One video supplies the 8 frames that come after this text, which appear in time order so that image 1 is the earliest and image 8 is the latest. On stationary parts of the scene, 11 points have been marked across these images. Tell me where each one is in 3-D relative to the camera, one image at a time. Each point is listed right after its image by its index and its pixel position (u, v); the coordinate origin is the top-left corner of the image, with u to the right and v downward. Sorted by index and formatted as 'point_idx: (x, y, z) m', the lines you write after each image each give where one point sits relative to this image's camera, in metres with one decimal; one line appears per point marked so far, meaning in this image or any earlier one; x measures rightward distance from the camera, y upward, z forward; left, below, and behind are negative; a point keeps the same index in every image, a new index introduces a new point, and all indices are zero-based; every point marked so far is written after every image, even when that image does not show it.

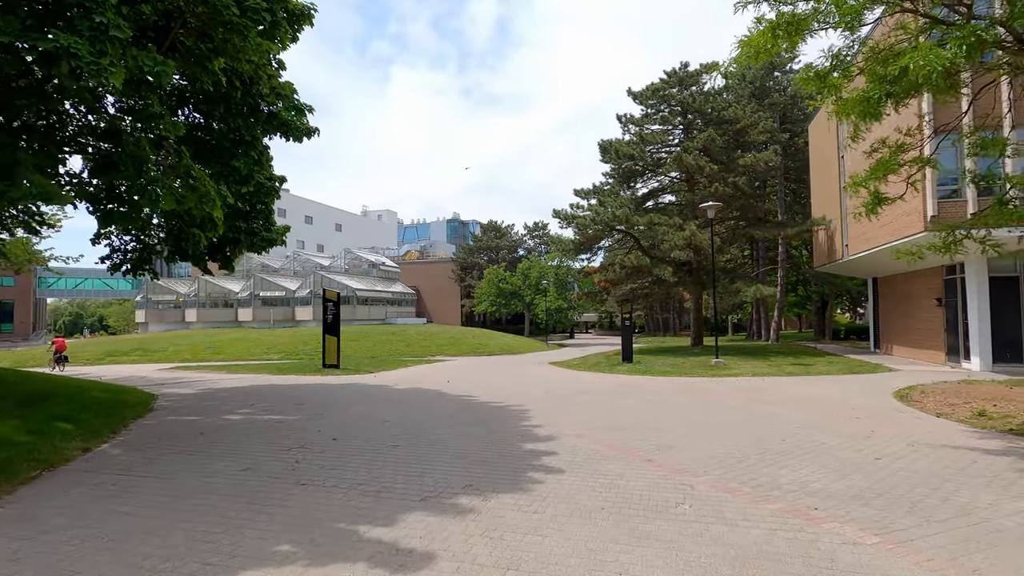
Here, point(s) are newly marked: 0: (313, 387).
0: (-6.3, -3.2, +17.1) m
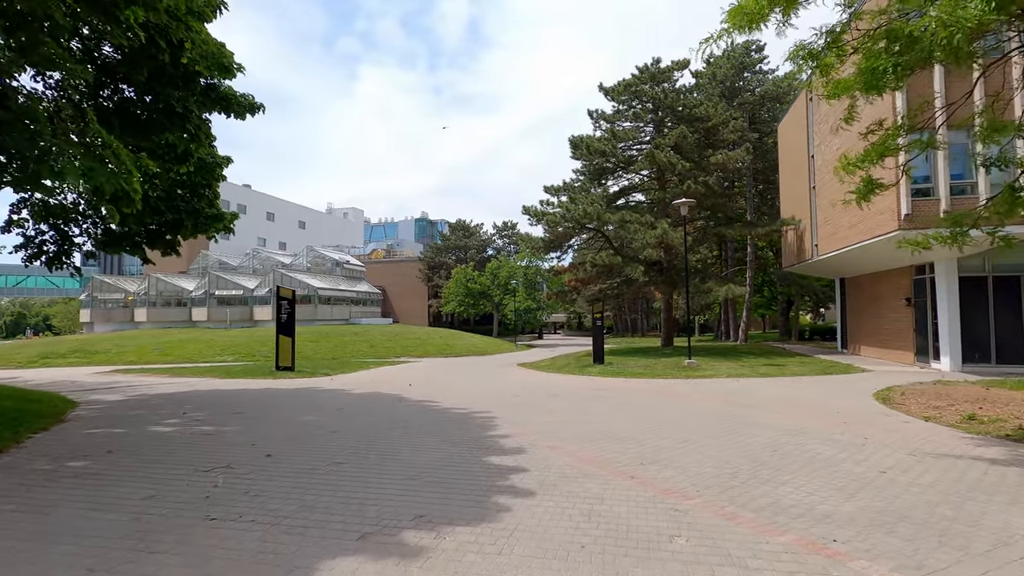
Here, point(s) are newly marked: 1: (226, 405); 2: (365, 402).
0: (-7.3, -3.0, +15.7) m
1: (-6.5, -2.7, +11.9) m
2: (-3.5, -2.7, +12.8) m
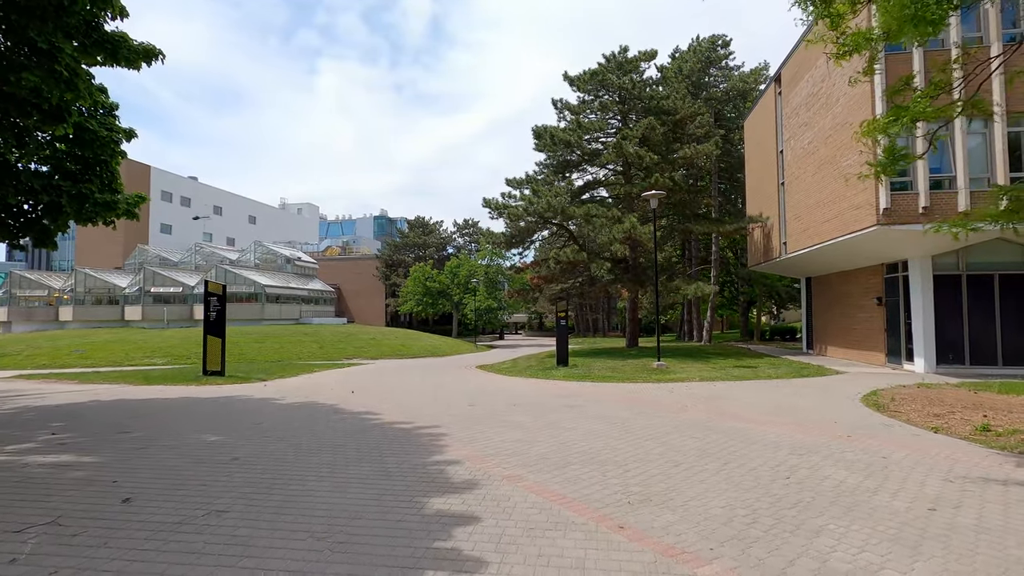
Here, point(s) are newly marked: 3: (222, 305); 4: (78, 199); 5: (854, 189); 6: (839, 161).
0: (-8.4, -2.9, +13.5) m
1: (-7.3, -2.5, +9.8) m
2: (-4.5, -2.6, +10.8) m
3: (-10.5, -0.6, +19.4) m
4: (-9.4, +1.9, +11.5) m
5: (+11.3, +3.3, +17.7) m
6: (+11.4, +4.4, +18.7) m
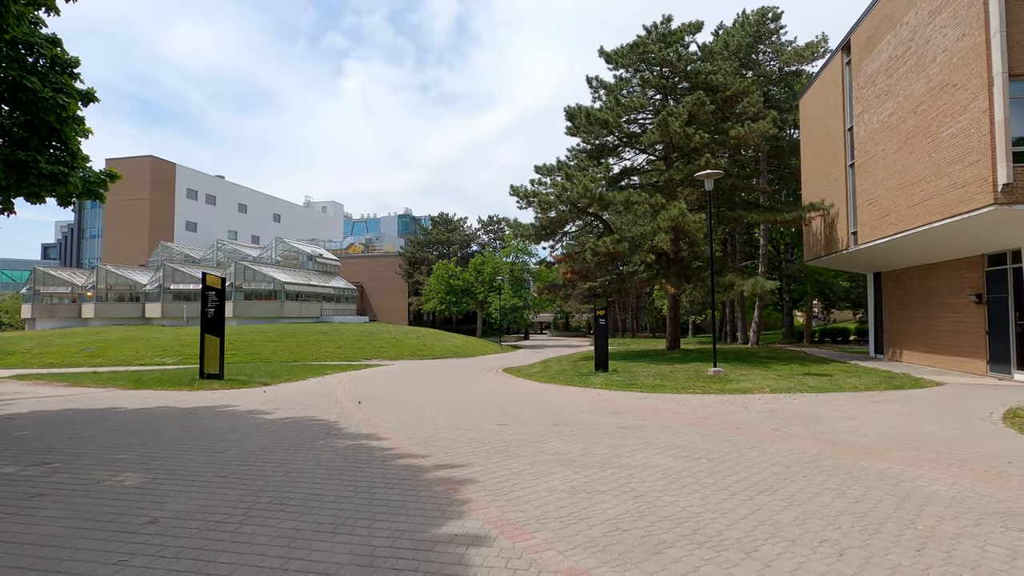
0: (-7.6, -2.7, +11.4) m
1: (-6.7, -2.3, +7.6) m
2: (-3.8, -2.4, +8.6) m
3: (-9.5, -0.4, +17.4) m
4: (-8.7, +2.1, +9.4) m
5: (+12.3, +3.5, +14.7) m
6: (+12.4, +4.6, +15.7) m
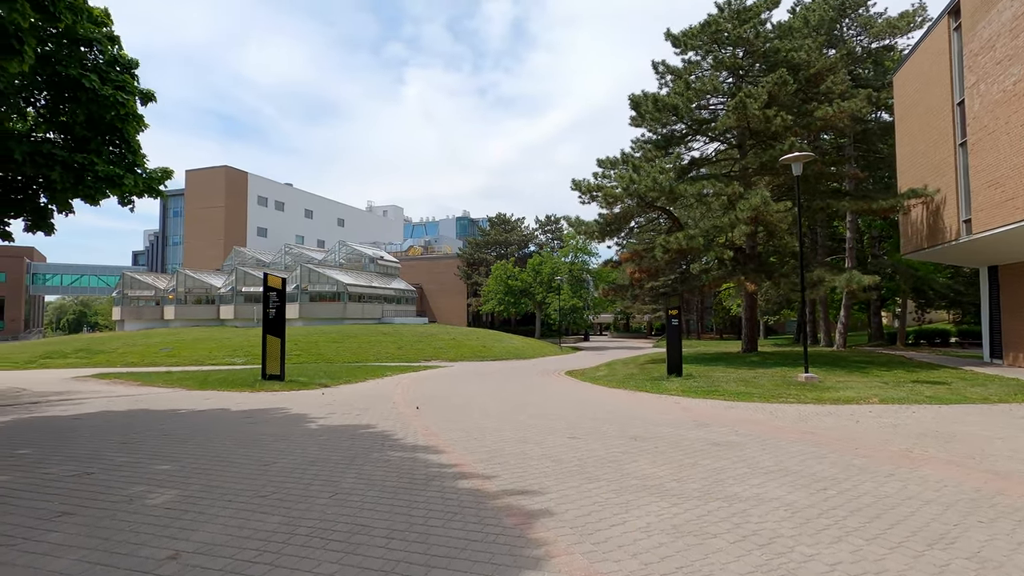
0: (-6.2, -2.6, +11.1) m
1: (-5.7, -2.3, +7.3) m
2: (-2.7, -2.3, +7.9) m
3: (-7.4, -0.4, +17.3) m
4: (-7.6, +2.1, +9.3) m
5: (+13.9, +3.6, +12.3) m
6: (+14.1, +4.7, +13.2) m
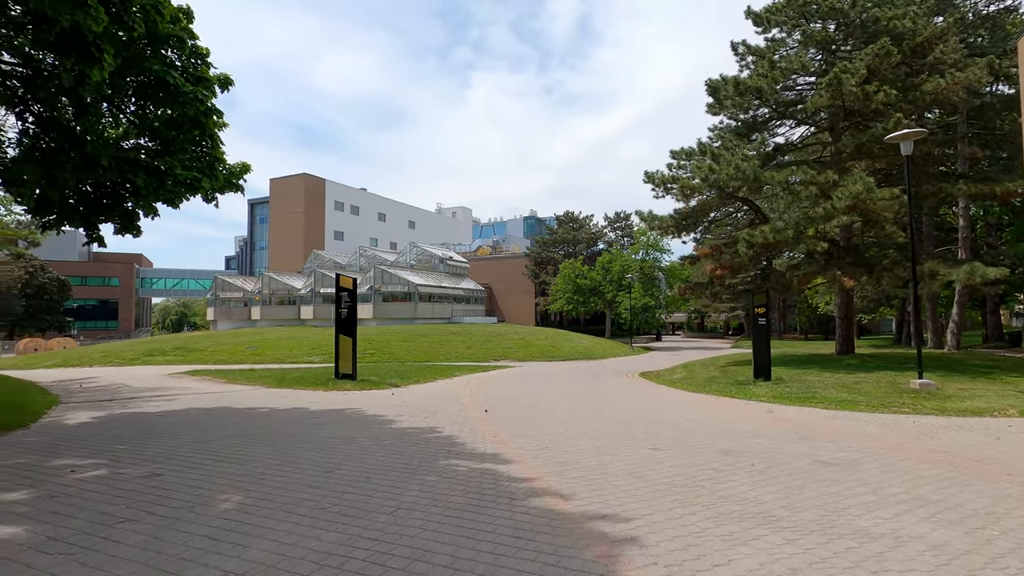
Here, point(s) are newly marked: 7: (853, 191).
0: (-4.7, -2.6, +11.2) m
1: (-4.7, -2.3, +7.3) m
2: (-1.7, -2.3, +7.6) m
3: (-5.2, -0.4, +17.4) m
4: (-6.4, +2.1, +9.5) m
5: (+15.3, +3.8, +9.8) m
6: (+15.6, +4.9, +10.7) m
7: (+11.5, +3.3, +18.2) m
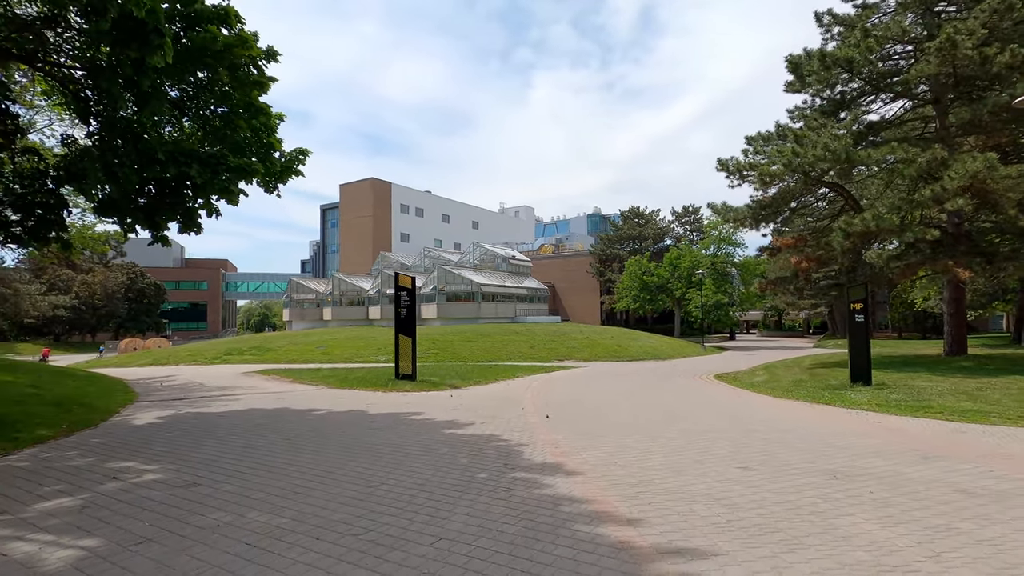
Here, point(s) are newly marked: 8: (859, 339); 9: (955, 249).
0: (-3.5, -2.6, +10.8) m
1: (-3.9, -2.2, +7.0) m
2: (-0.9, -2.2, +6.9) m
3: (-3.2, -0.4, +17.1) m
4: (-5.3, +2.1, +9.4) m
5: (+16.2, +4.1, +7.1) m
6: (+16.6, +5.2, +8.0) m
7: (+13.5, +3.6, +15.9) m
8: (+9.1, -1.4, +14.1) m
9: (+14.9, +1.3, +18.1) m
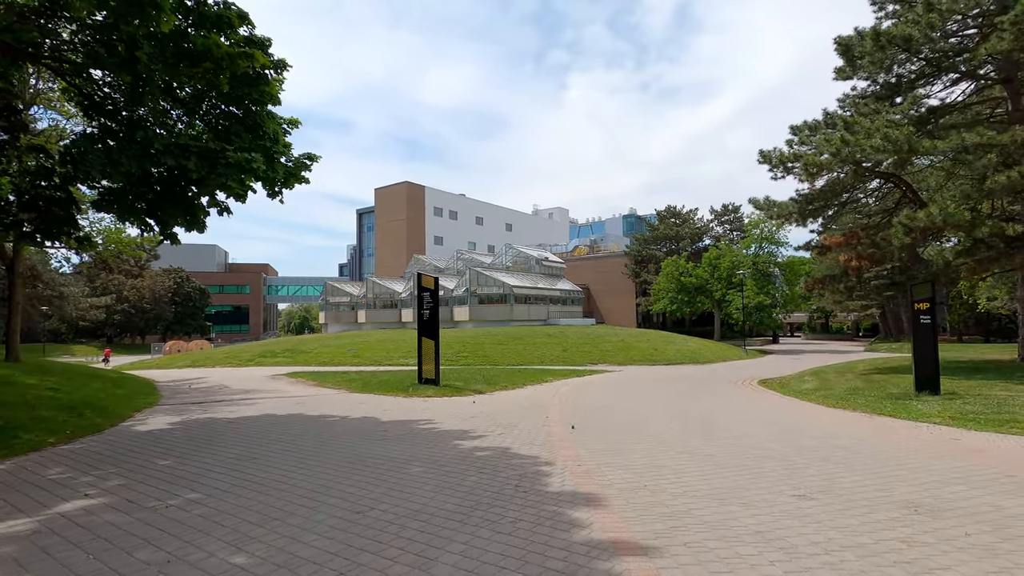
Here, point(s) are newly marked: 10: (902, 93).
0: (-3.0, -2.6, +10.2) m
1: (-3.8, -2.2, +6.4) m
2: (-0.7, -2.2, +6.1) m
3: (-2.4, -0.4, +16.5) m
4: (-5.0, +2.1, +8.9) m
5: (+16.3, +4.2, +5.2) m
6: (+16.8, +5.3, +6.1) m
7: (+14.1, +3.6, +14.1) m
8: (+9.8, -1.3, +12.7) m
9: (+15.8, +1.4, +16.3) m
10: (+13.7, +6.9, +18.7) m
